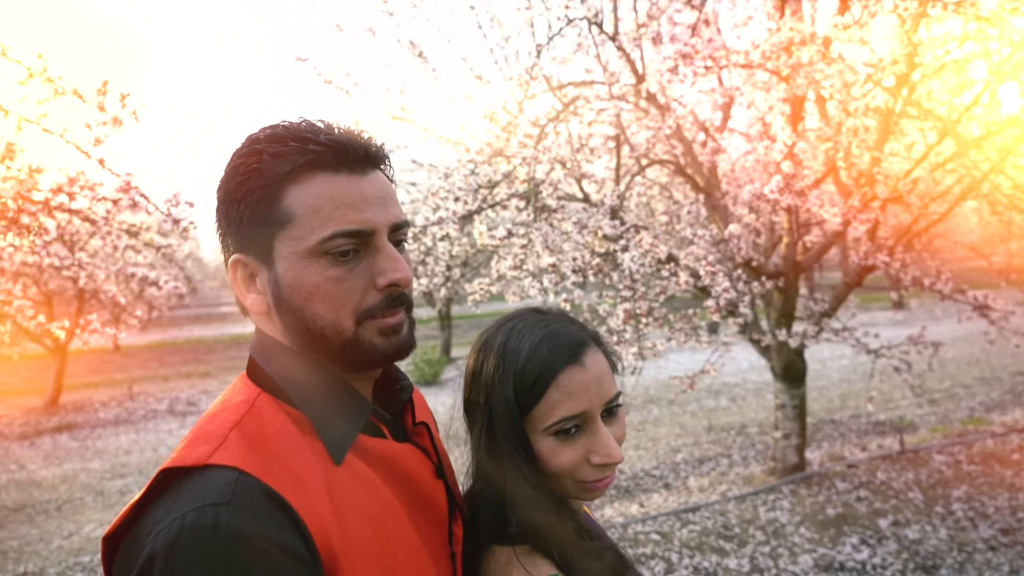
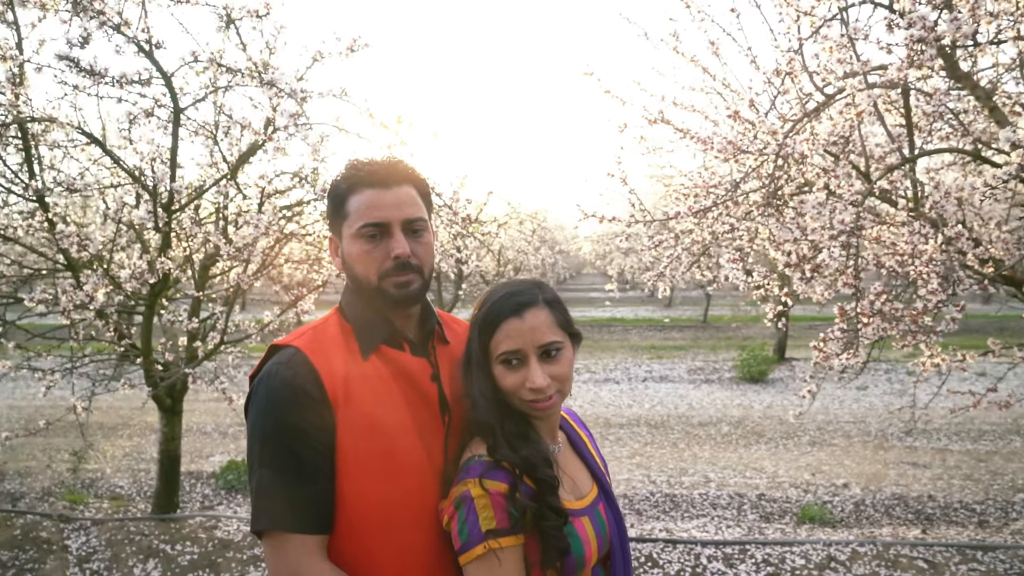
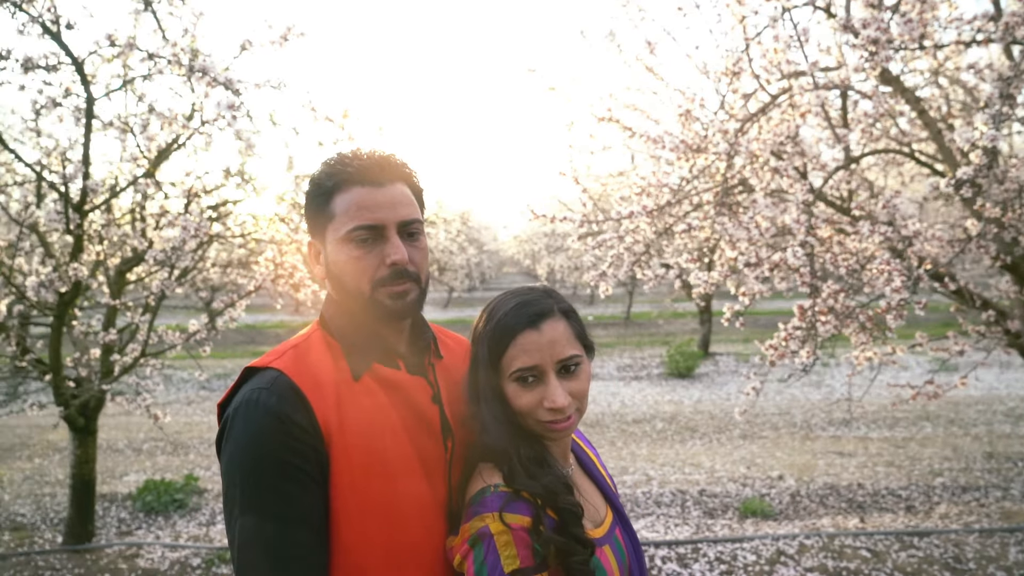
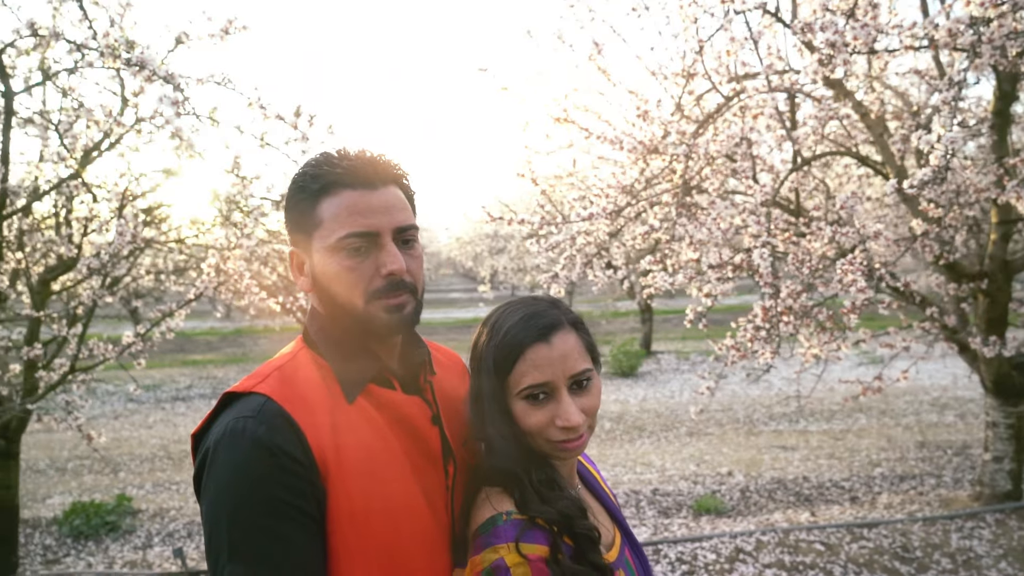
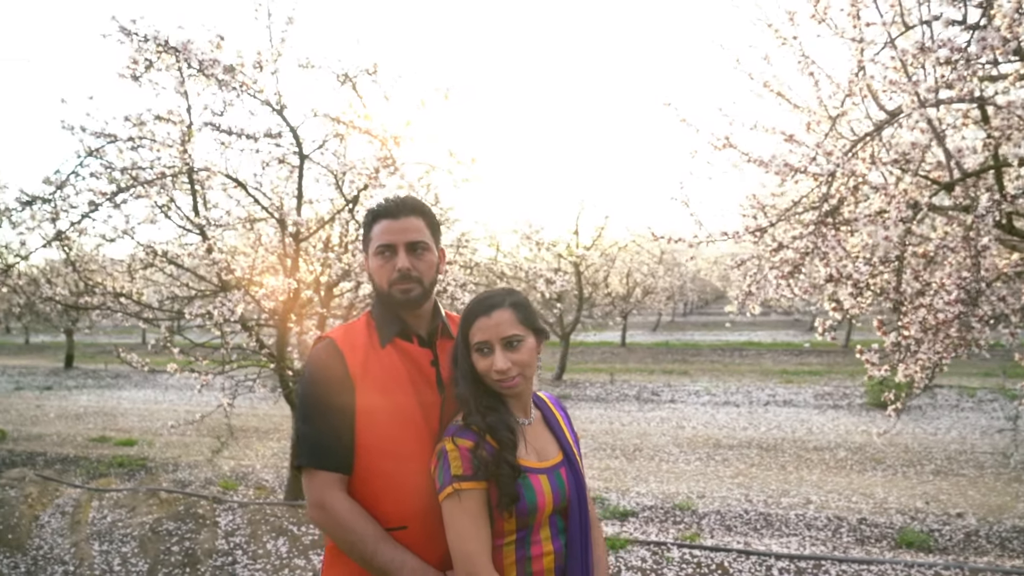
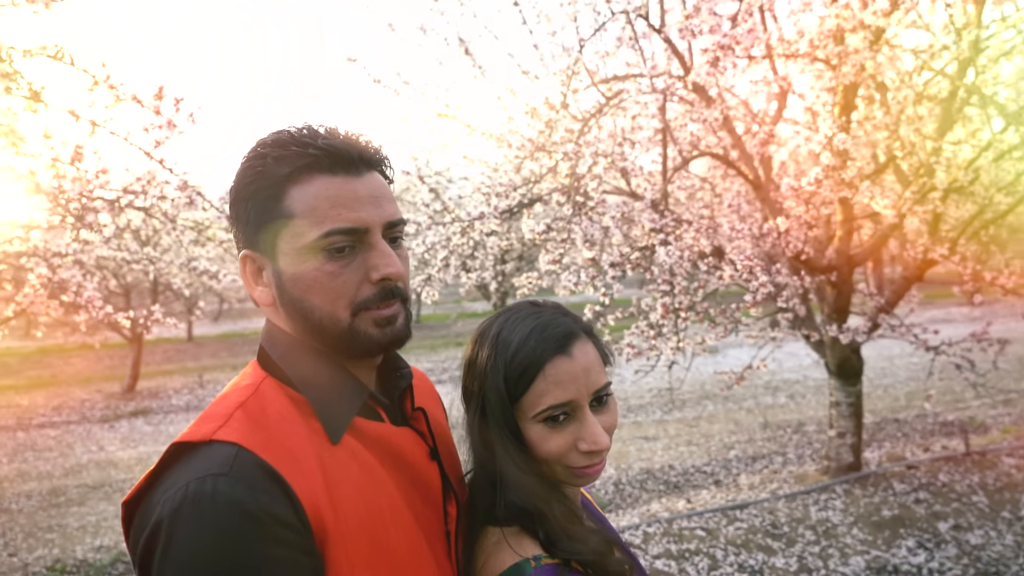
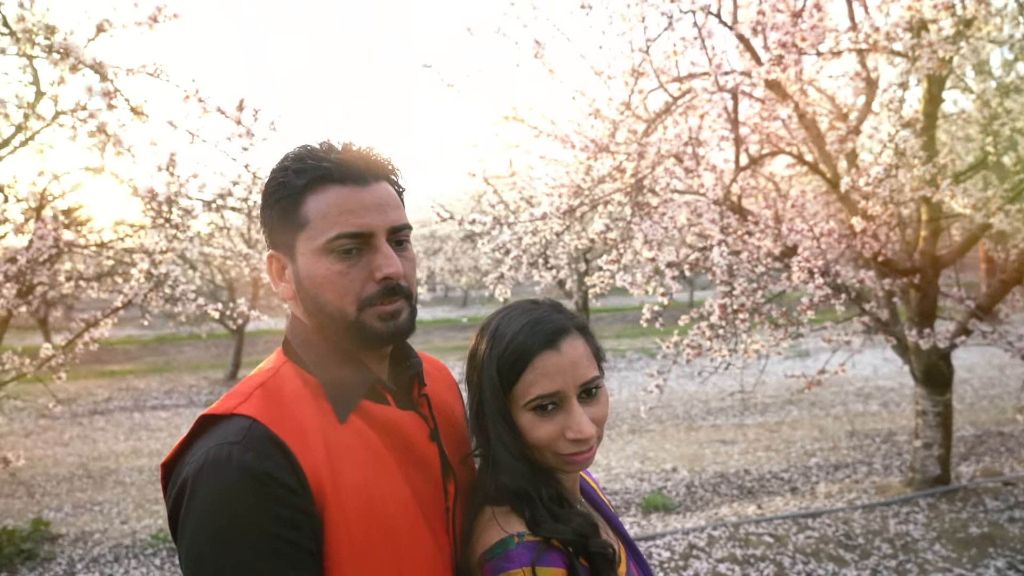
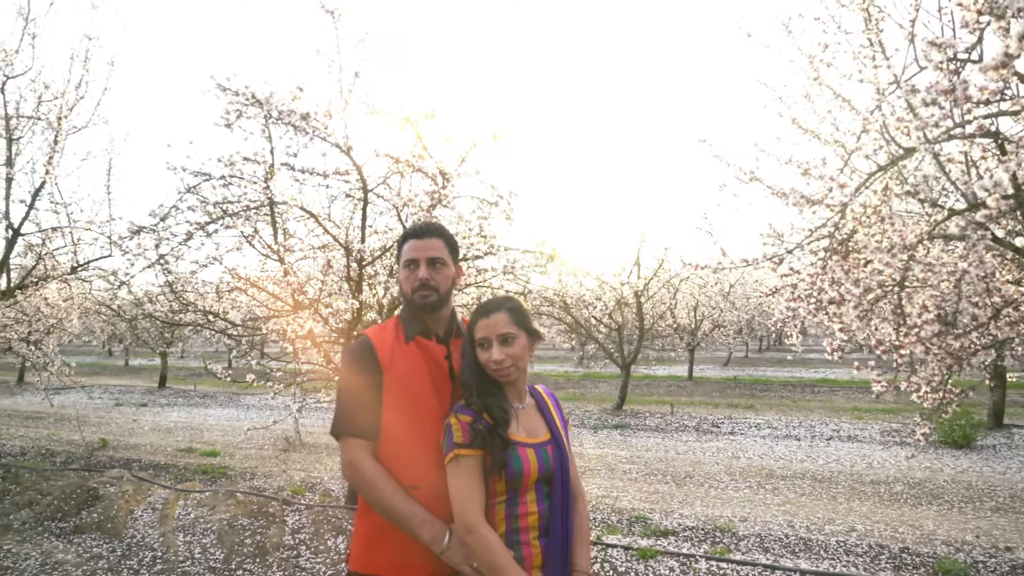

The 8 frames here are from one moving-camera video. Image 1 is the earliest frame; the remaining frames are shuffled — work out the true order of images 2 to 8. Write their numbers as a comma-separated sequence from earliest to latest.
6, 7, 4, 3, 2, 5, 8
